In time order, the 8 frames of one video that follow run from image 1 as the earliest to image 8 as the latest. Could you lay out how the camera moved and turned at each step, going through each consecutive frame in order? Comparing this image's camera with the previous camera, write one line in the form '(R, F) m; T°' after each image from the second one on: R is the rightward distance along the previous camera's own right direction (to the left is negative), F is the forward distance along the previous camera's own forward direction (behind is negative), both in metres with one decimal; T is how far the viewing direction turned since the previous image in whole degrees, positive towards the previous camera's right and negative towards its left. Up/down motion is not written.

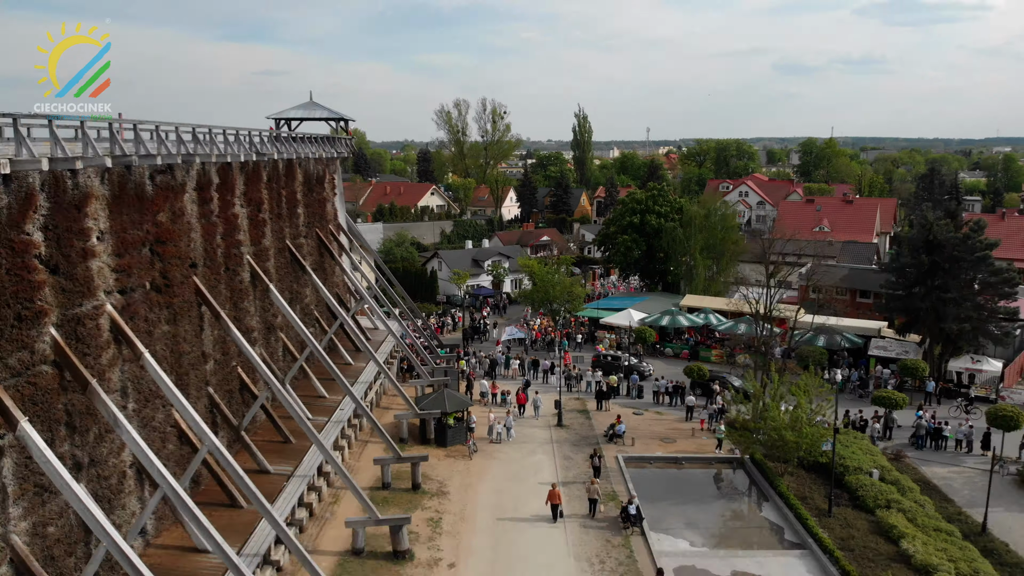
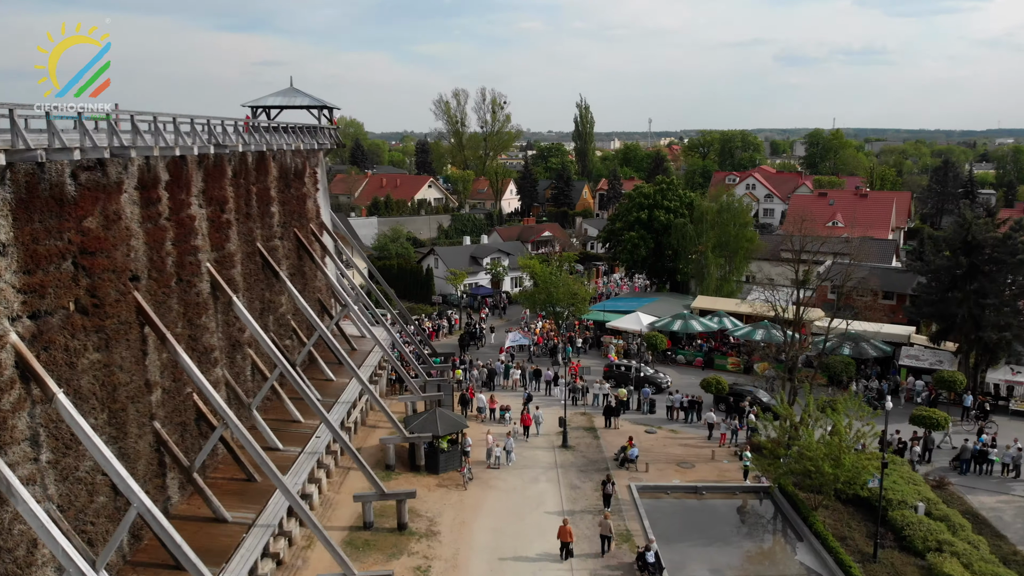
(0.0, +3.3) m; 0°
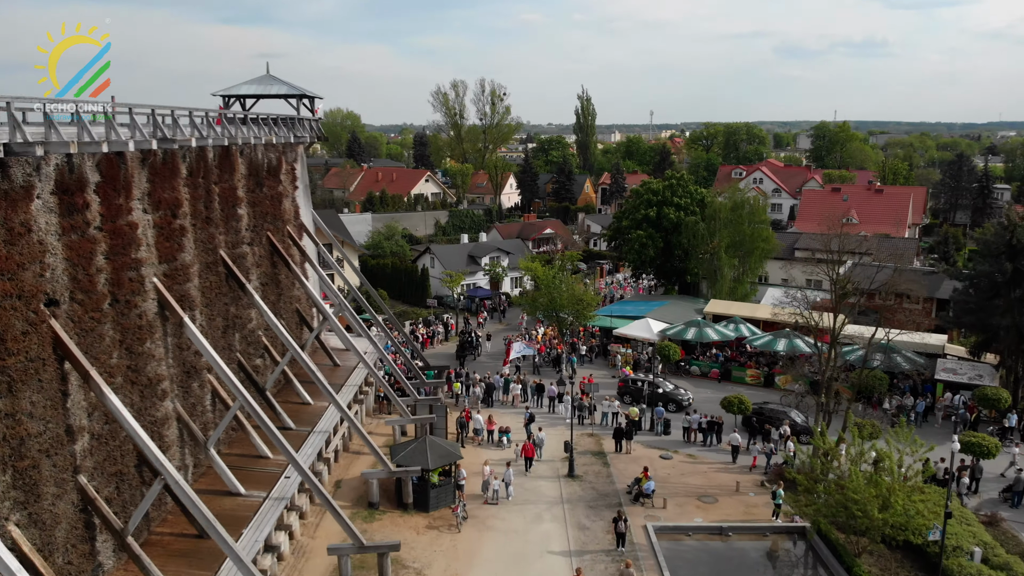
(0.0, +3.2) m; 0°
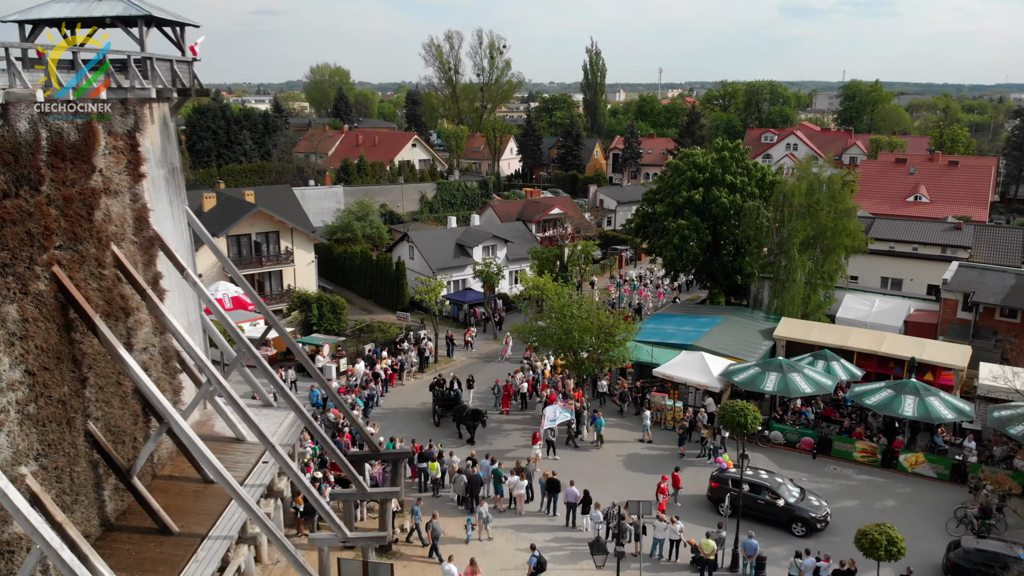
(0.0, +12.2) m; 0°
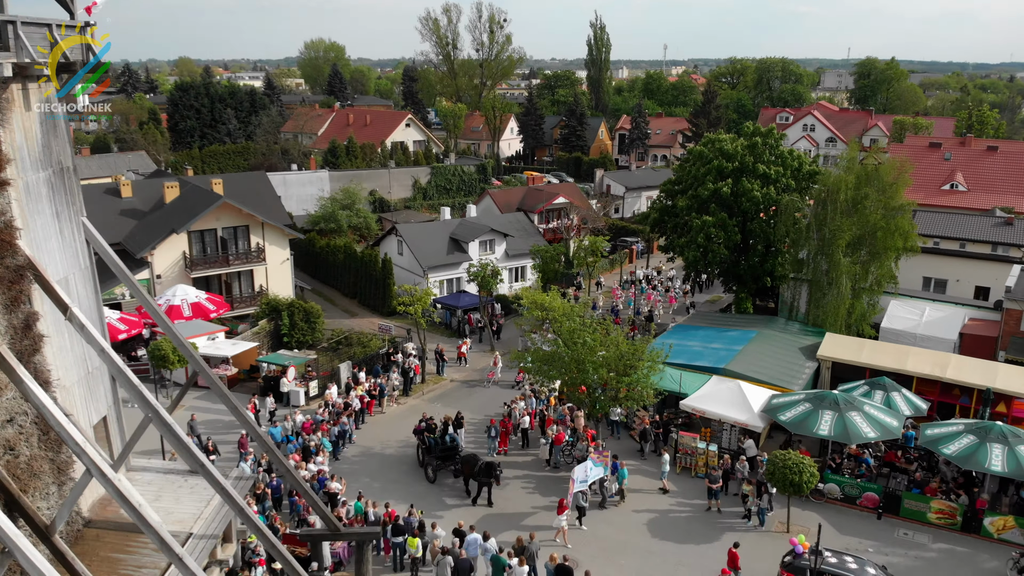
(0.0, +4.7) m; 0°
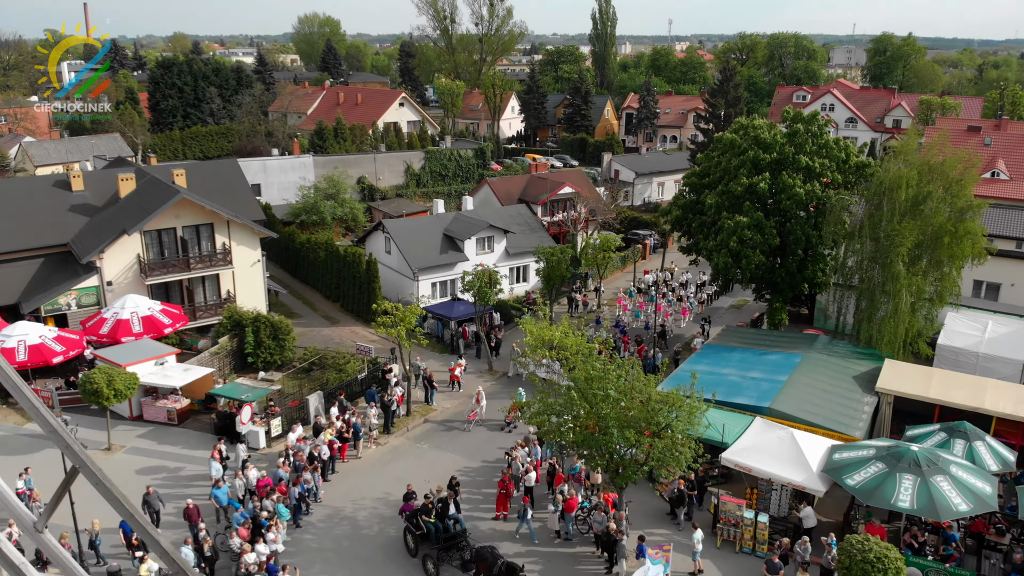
(0.0, +4.5) m; 0°
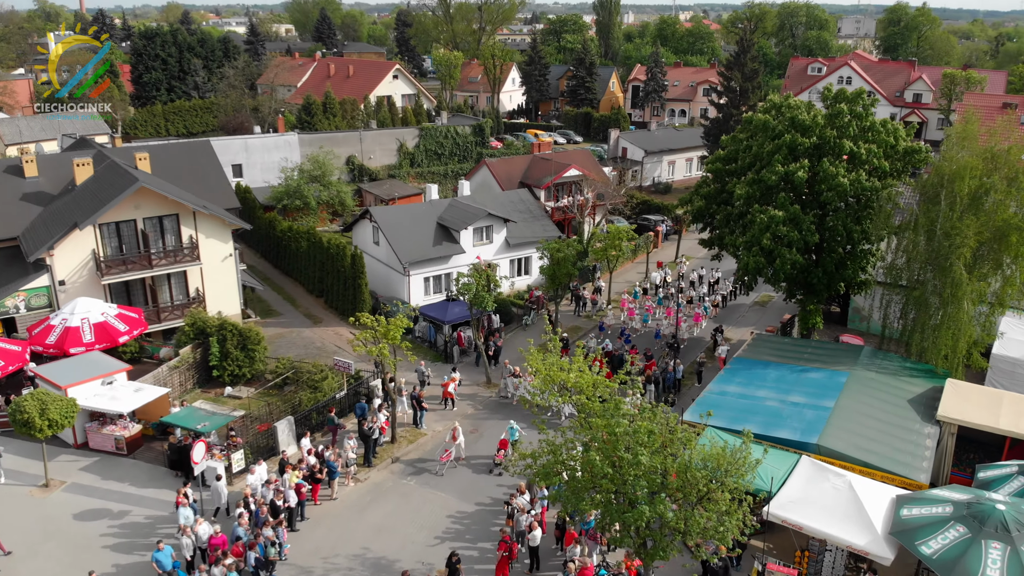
(0.0, +3.4) m; 0°
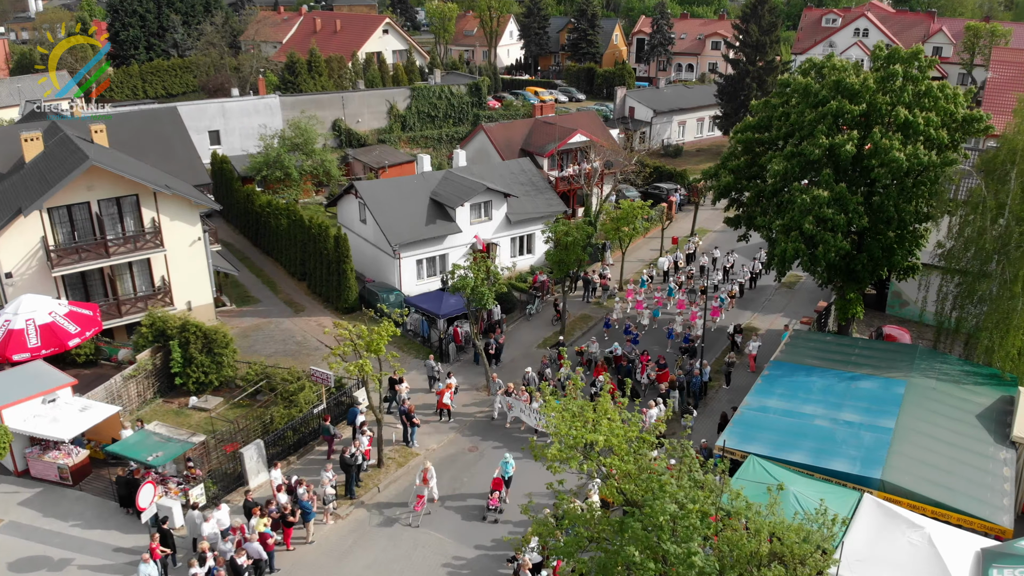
(-0.1, +3.1) m; 0°
